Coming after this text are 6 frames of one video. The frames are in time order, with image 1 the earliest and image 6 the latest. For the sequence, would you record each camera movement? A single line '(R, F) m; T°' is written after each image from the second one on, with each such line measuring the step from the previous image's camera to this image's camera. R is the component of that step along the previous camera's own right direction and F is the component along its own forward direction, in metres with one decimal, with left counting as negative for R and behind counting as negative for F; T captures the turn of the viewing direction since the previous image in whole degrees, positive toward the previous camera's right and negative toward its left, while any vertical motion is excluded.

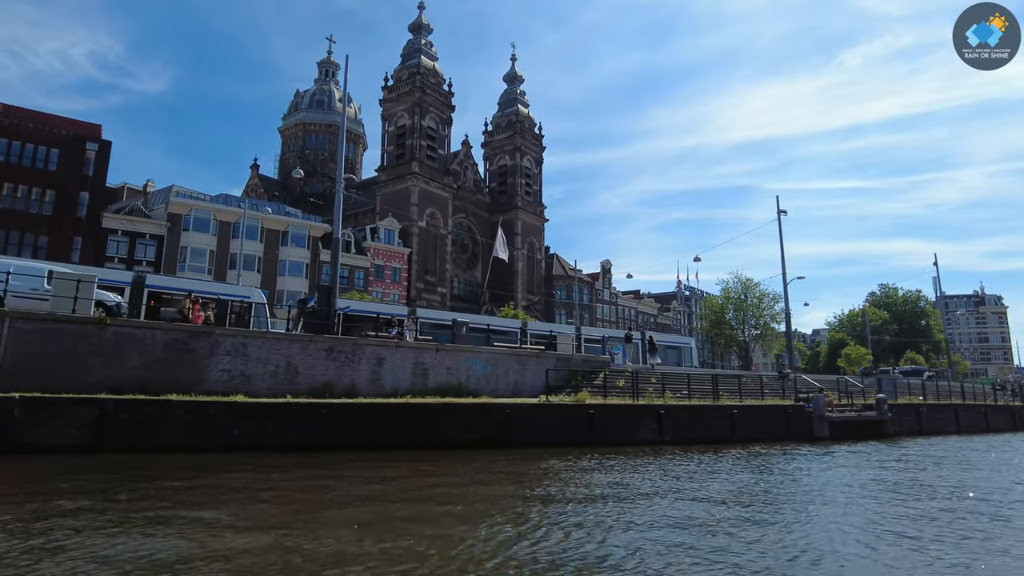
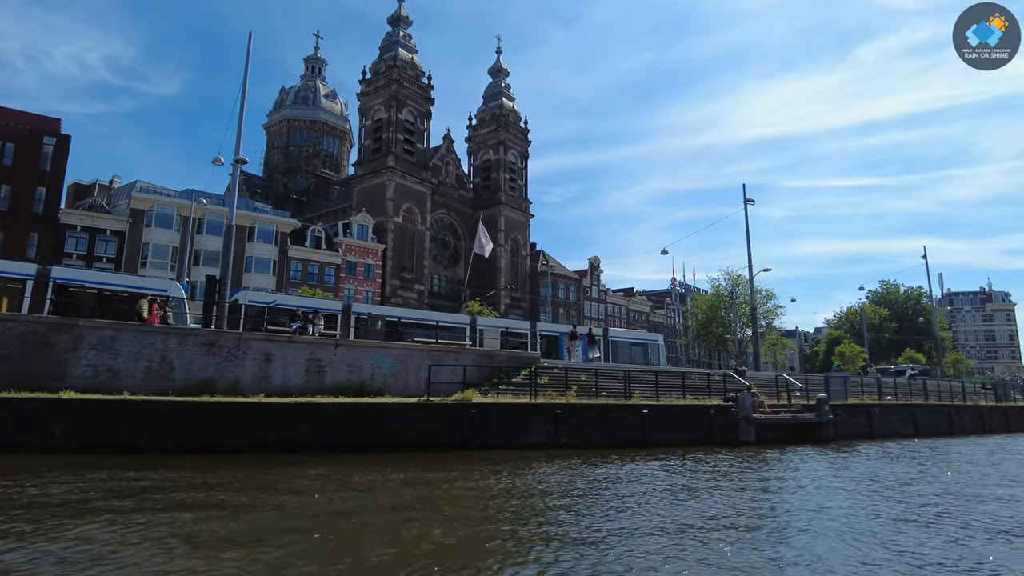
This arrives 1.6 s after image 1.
(+4.1, +2.0) m; -1°
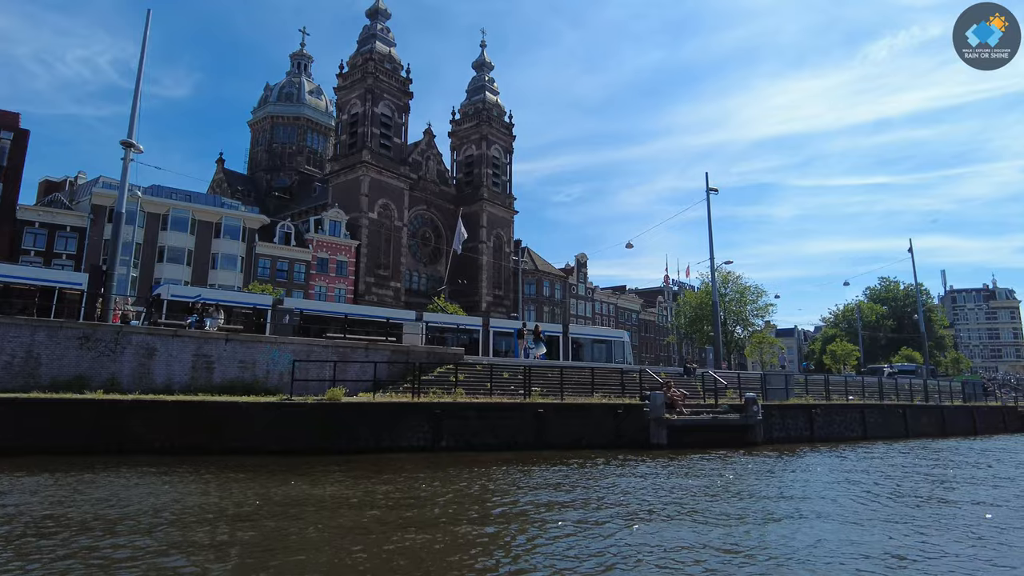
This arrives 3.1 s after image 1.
(+3.8, +1.8) m; -1°
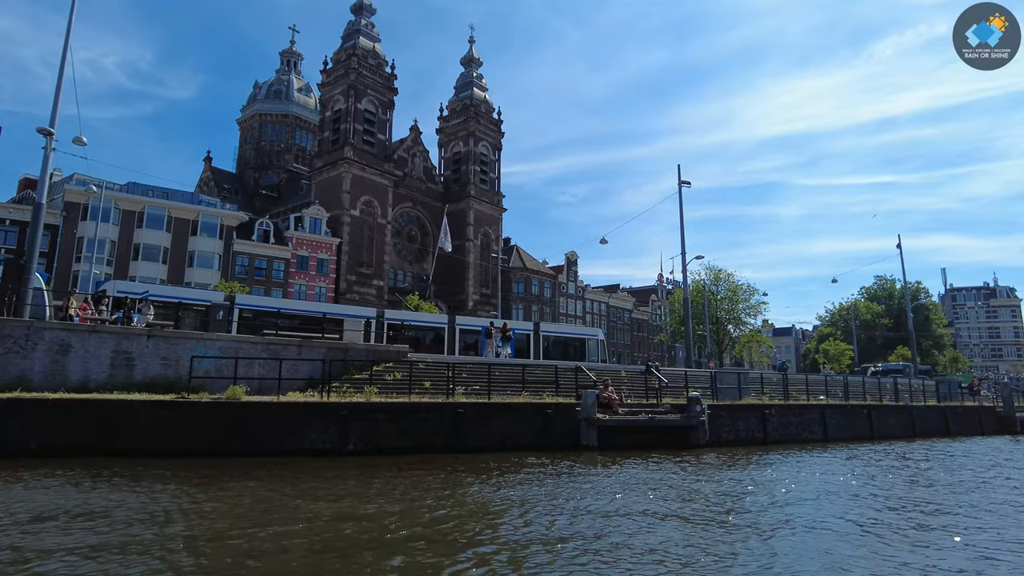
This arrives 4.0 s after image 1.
(+2.4, +1.2) m; 0°
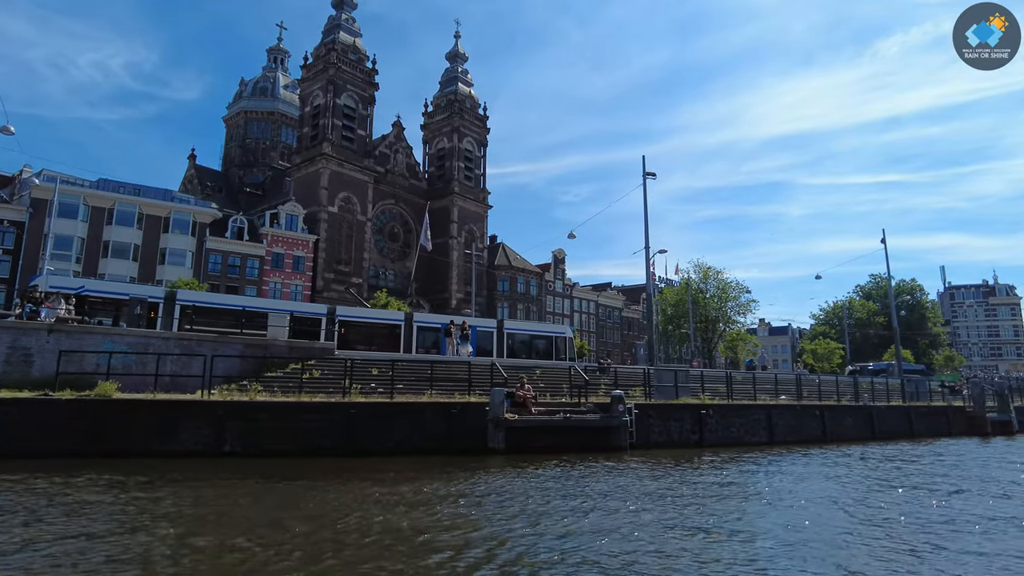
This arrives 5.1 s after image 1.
(+2.8, +1.3) m; 0°
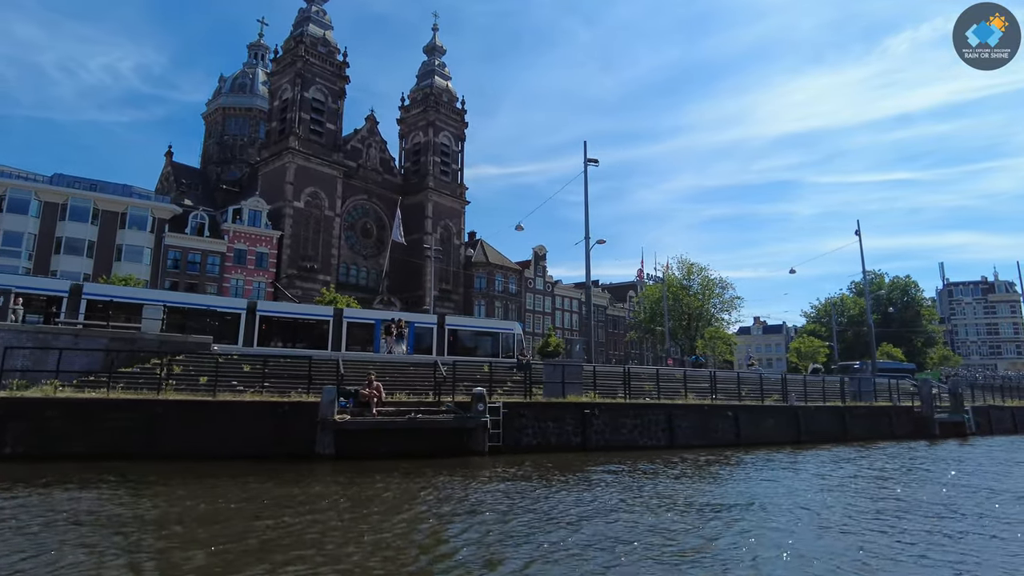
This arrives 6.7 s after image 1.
(+4.1, +1.9) m; -1°
